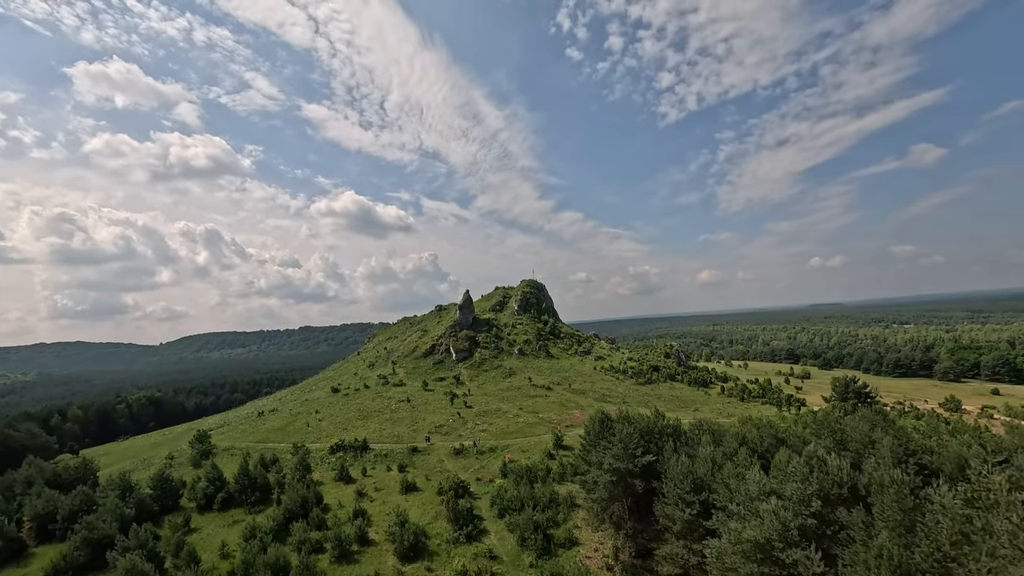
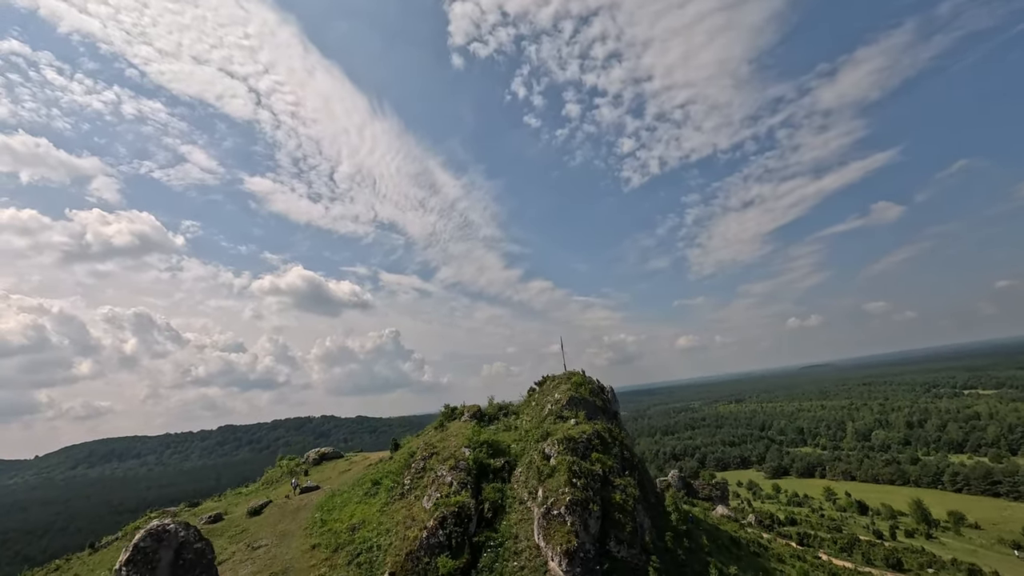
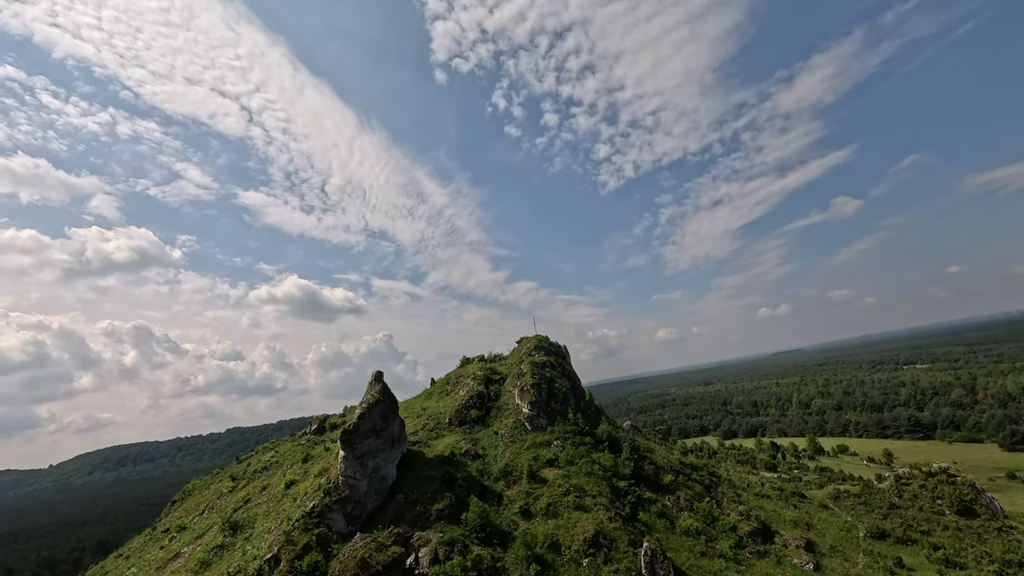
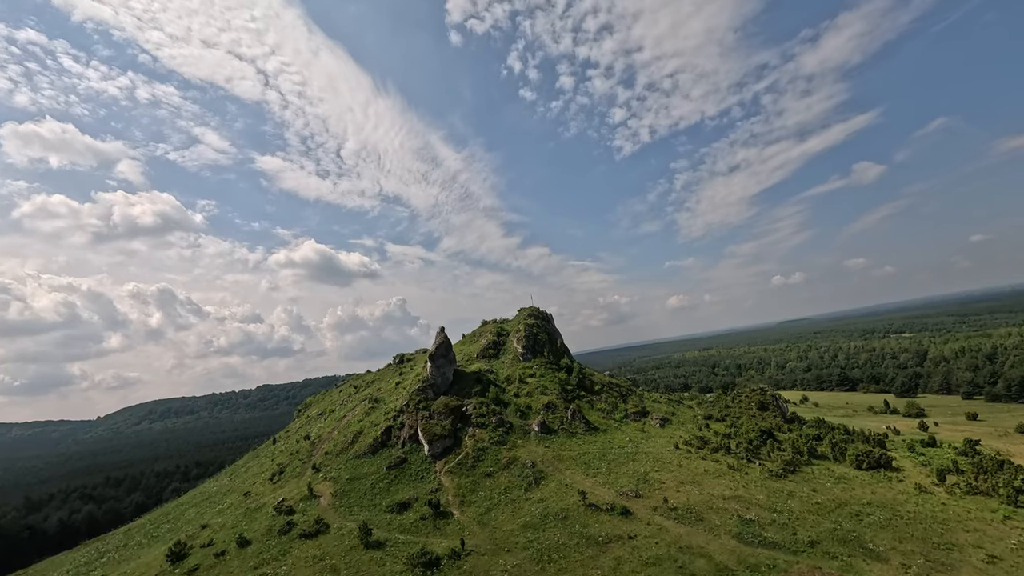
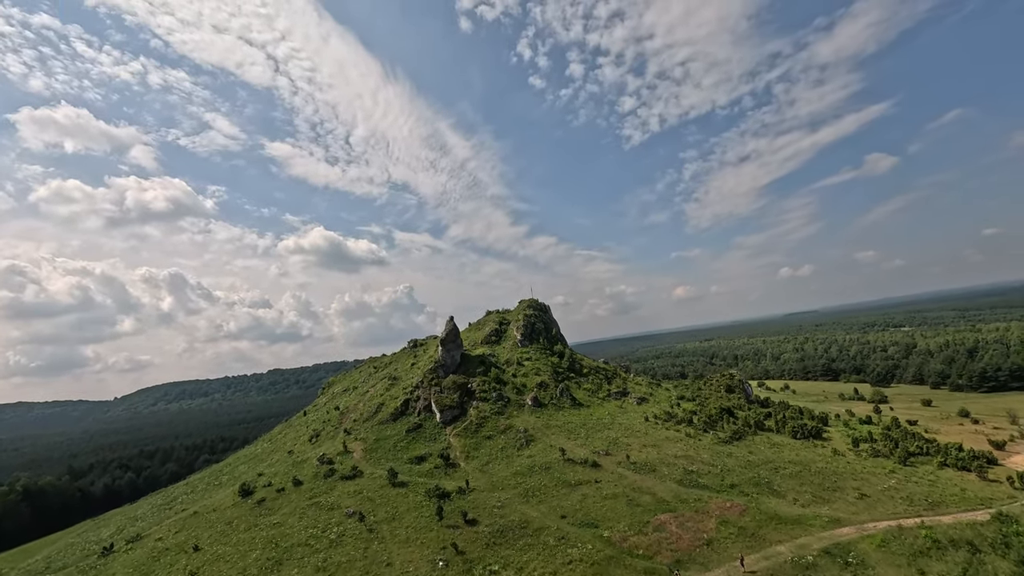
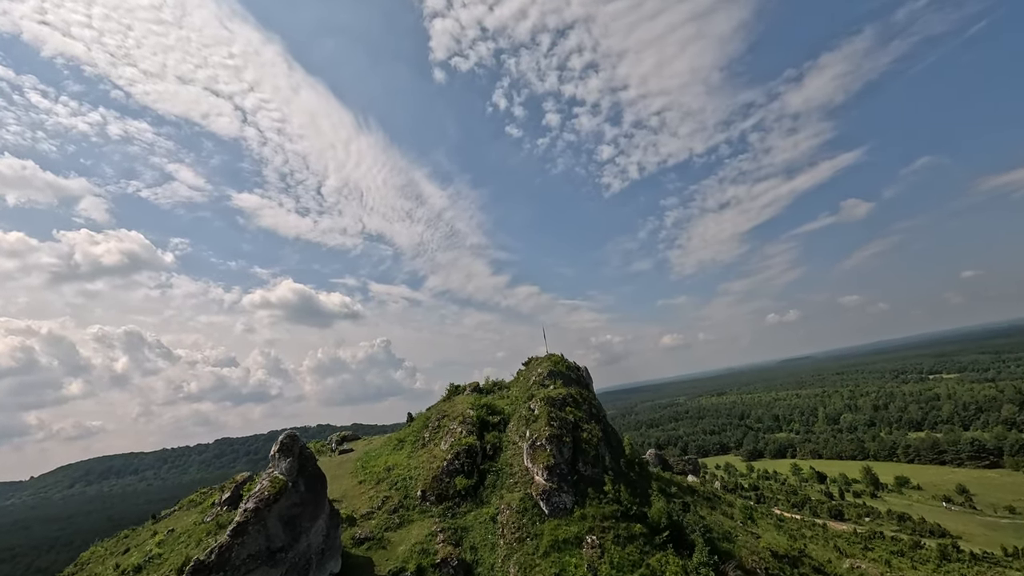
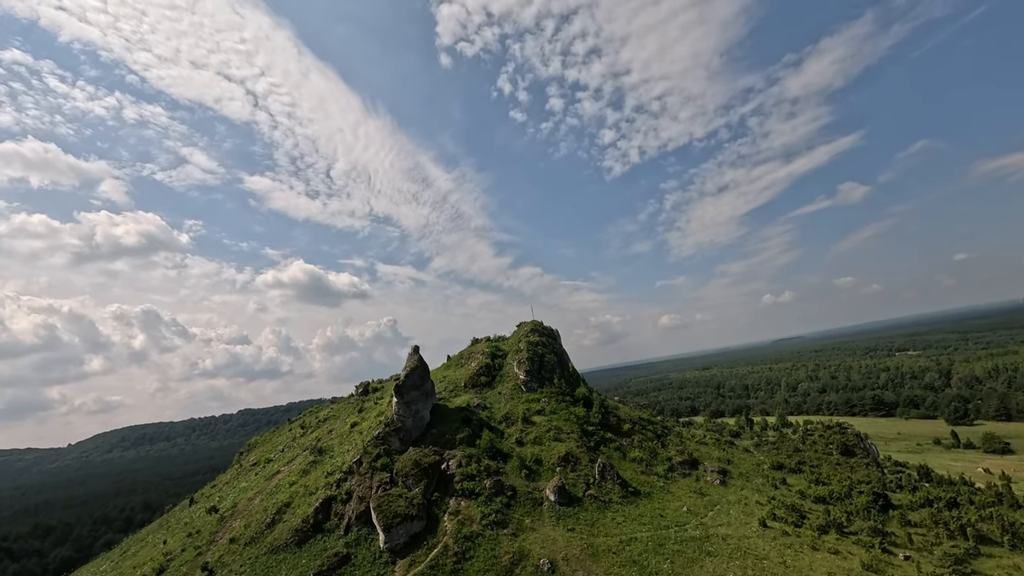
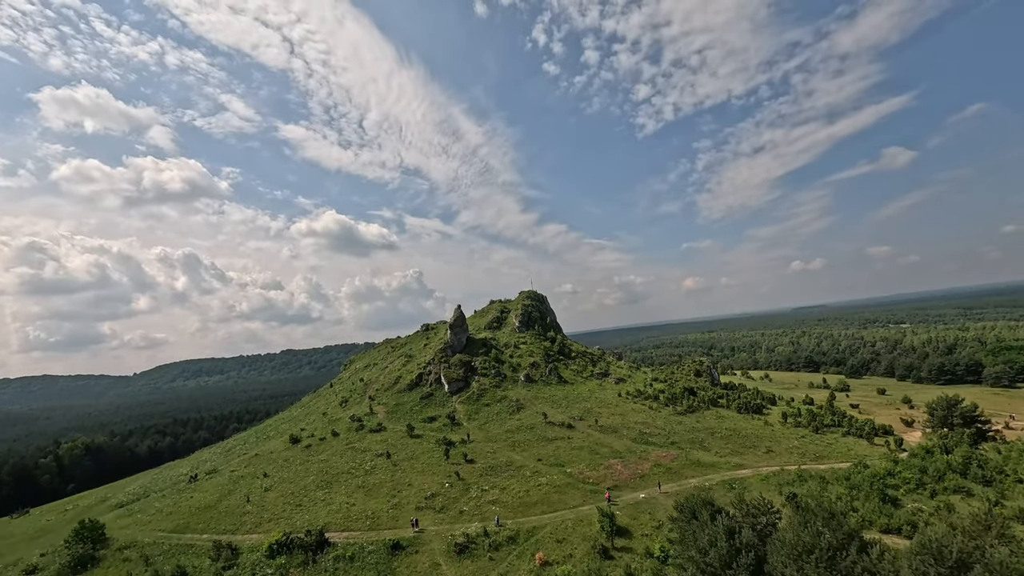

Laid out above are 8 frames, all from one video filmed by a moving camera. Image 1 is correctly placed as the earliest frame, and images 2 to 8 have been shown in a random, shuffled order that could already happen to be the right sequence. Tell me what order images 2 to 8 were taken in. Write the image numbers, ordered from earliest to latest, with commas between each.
8, 5, 4, 7, 3, 6, 2
